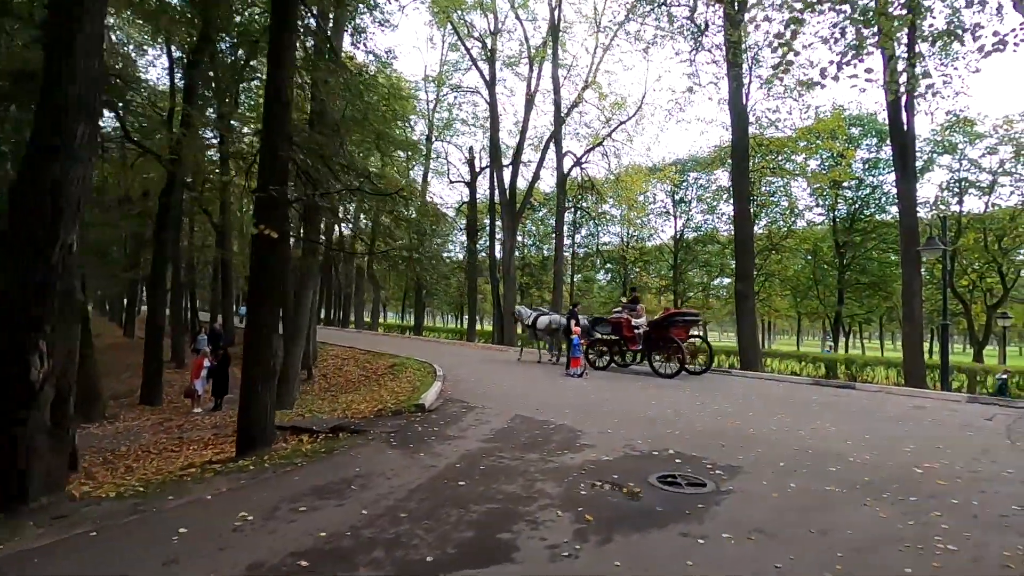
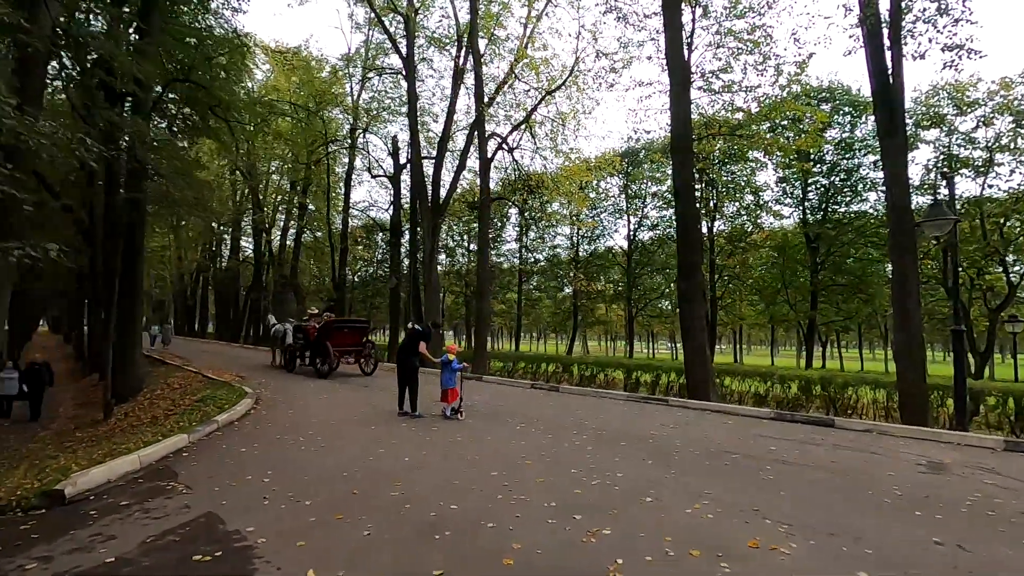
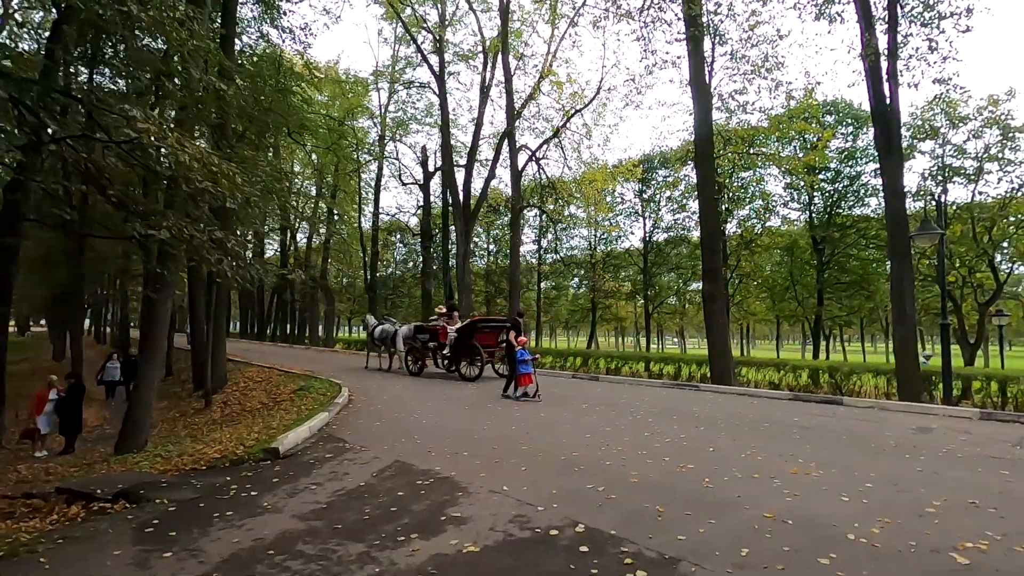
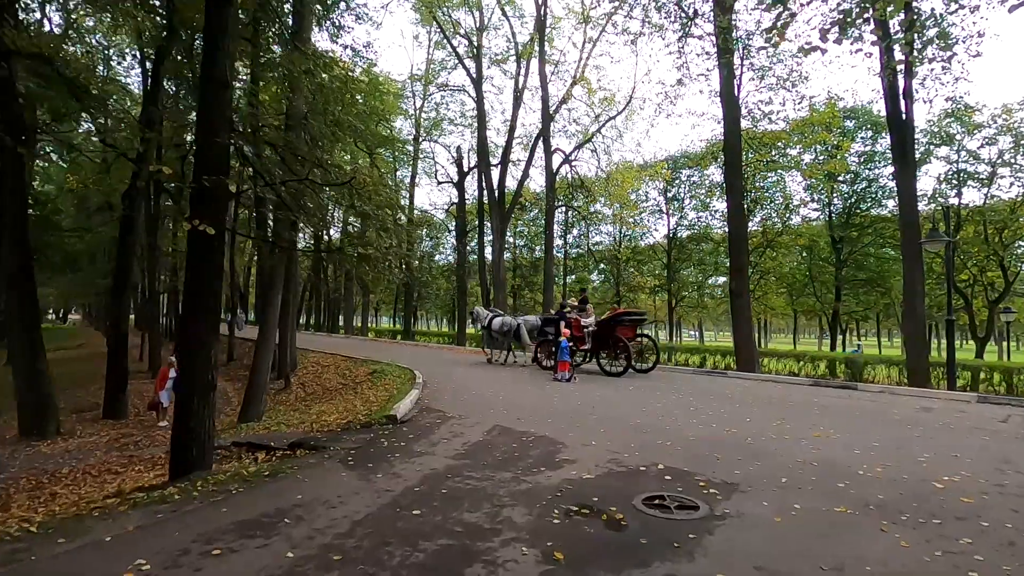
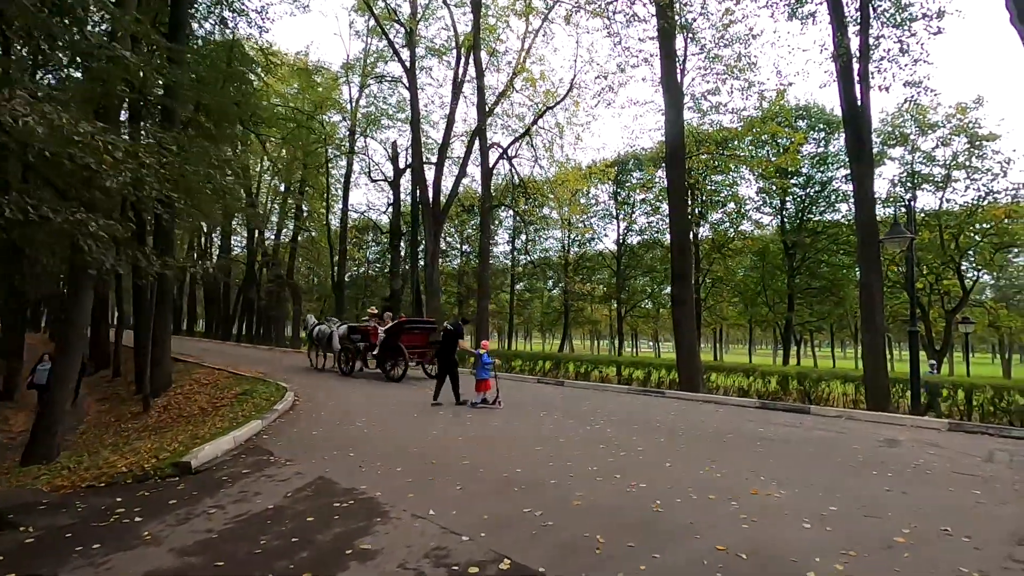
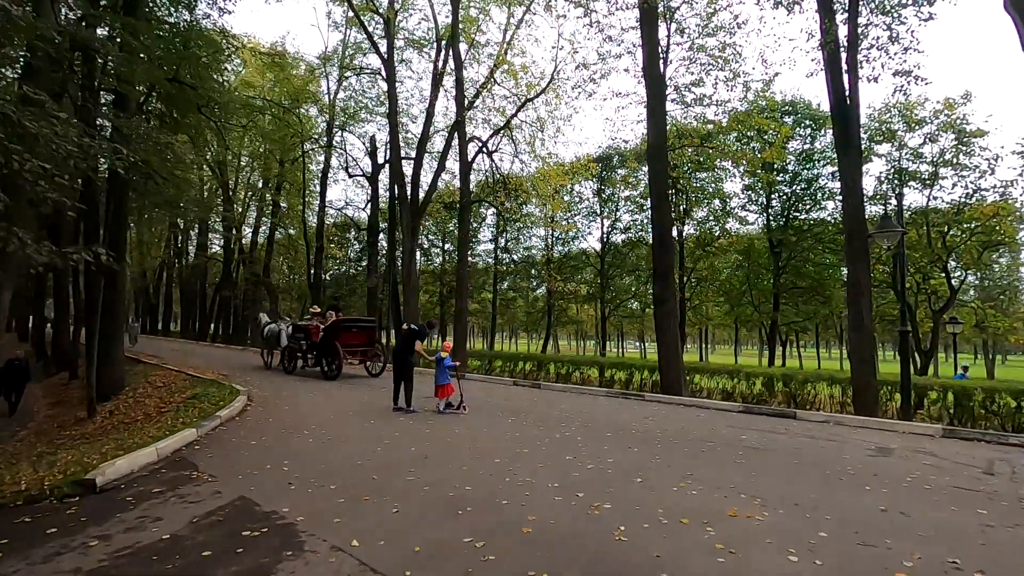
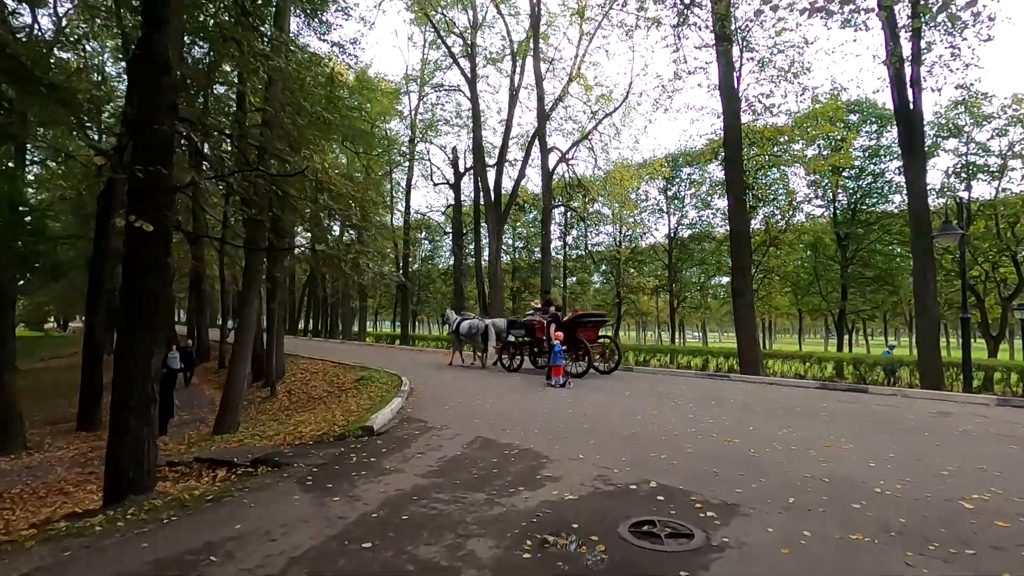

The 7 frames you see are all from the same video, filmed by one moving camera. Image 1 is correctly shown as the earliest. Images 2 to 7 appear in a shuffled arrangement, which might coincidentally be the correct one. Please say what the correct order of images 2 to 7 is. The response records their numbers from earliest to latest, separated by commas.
4, 7, 3, 5, 6, 2
